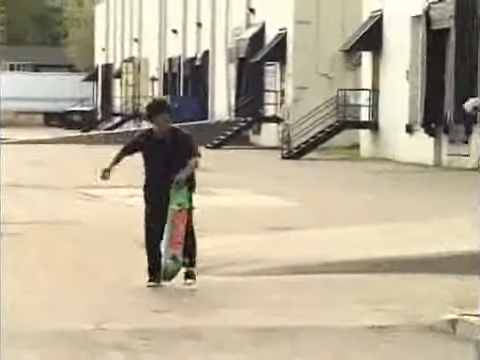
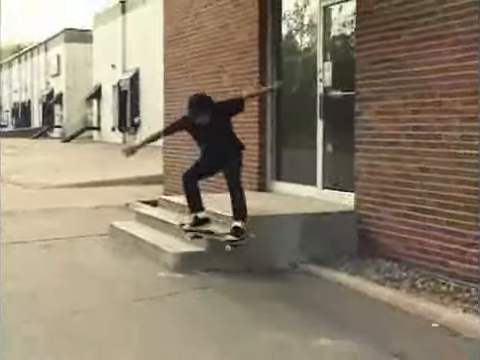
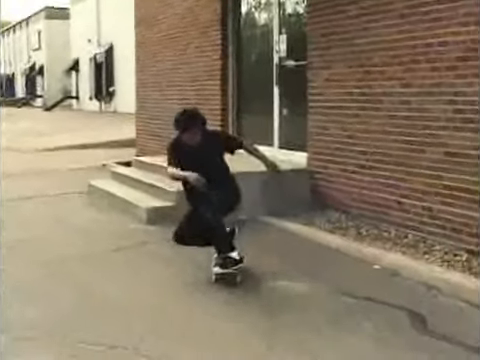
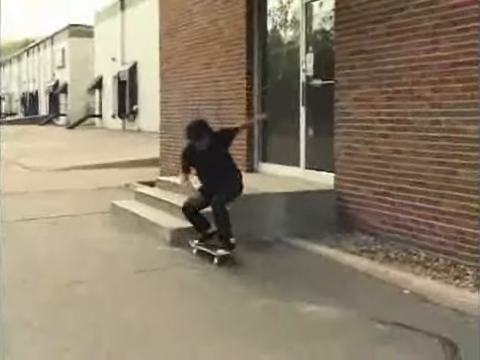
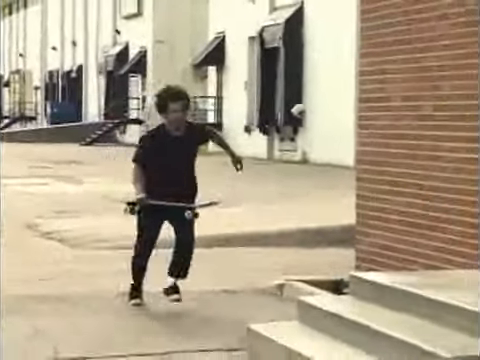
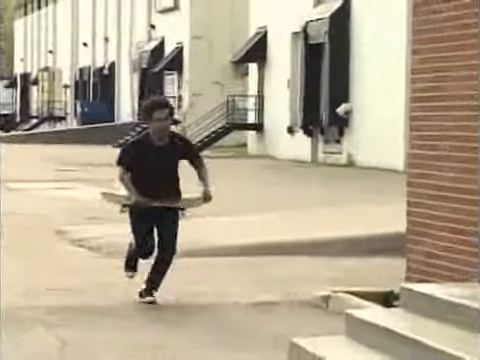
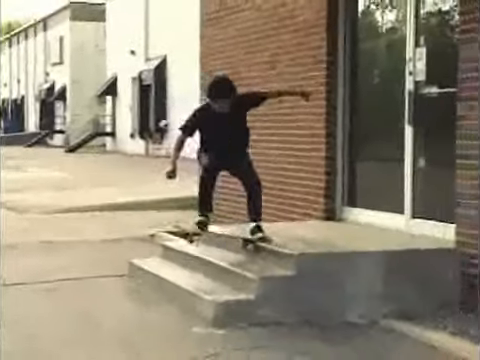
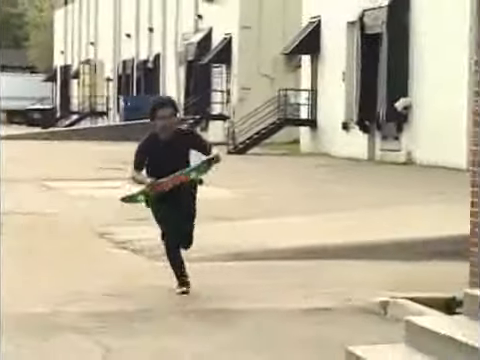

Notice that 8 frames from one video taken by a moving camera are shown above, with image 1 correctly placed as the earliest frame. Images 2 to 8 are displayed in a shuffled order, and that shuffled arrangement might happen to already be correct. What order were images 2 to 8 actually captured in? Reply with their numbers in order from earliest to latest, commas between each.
8, 6, 5, 7, 2, 4, 3
